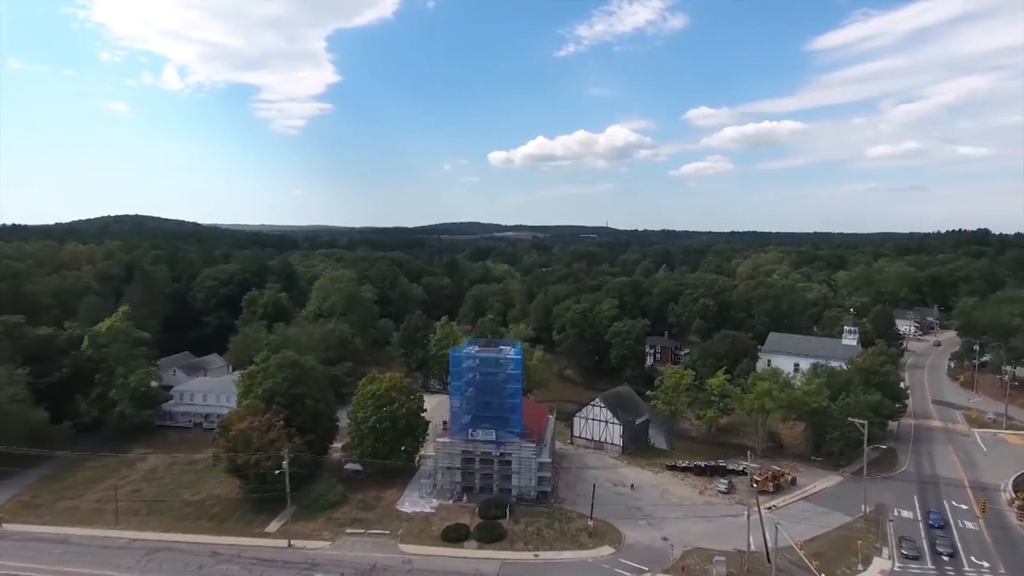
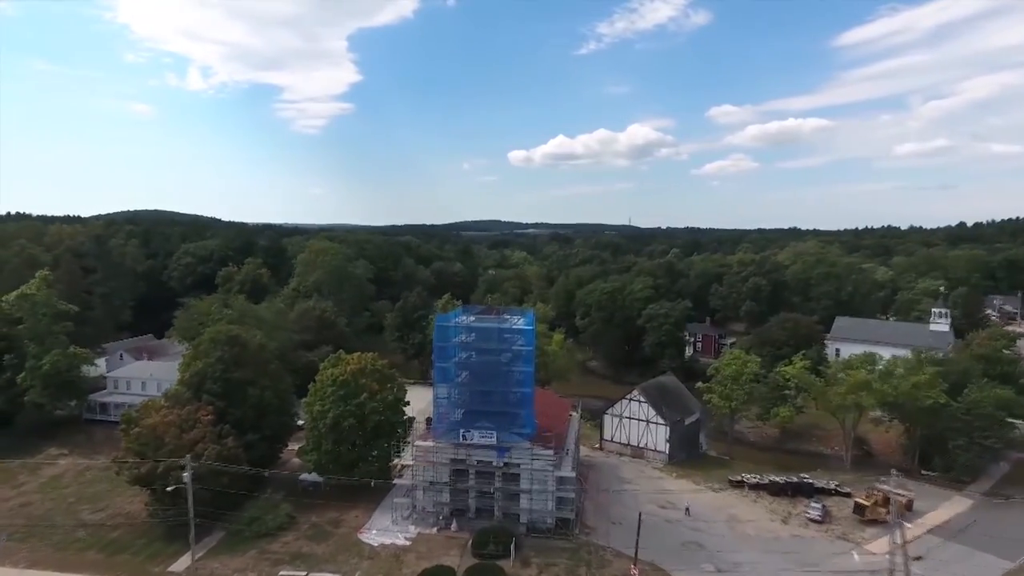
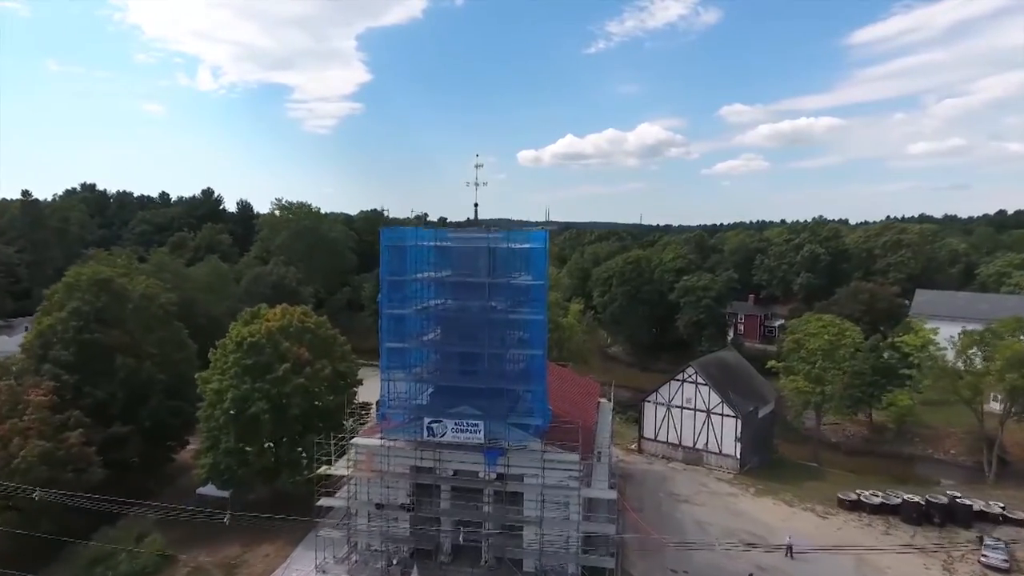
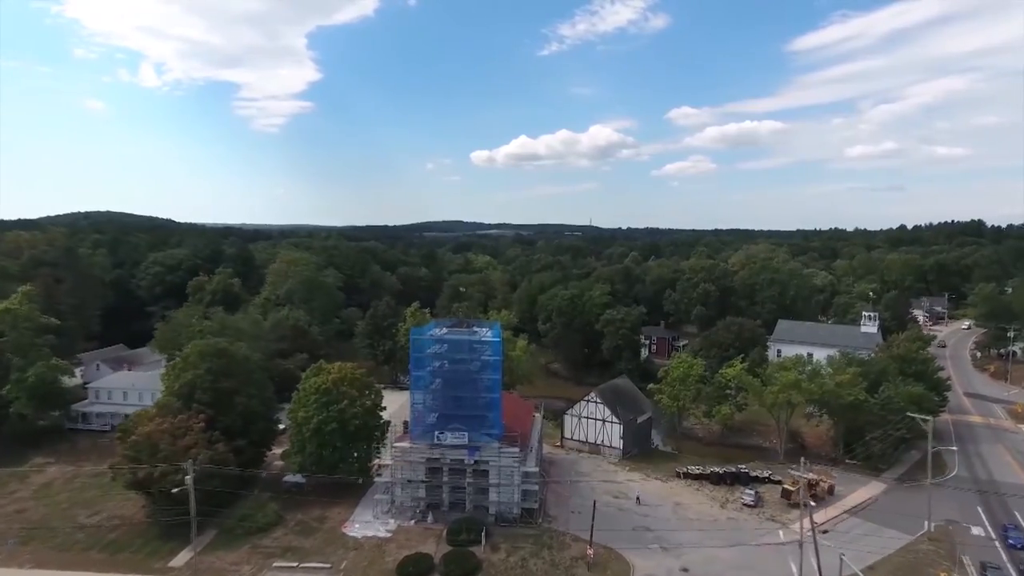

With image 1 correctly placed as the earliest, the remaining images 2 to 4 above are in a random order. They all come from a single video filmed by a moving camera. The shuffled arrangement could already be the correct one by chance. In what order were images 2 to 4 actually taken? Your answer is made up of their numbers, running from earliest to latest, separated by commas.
4, 2, 3
